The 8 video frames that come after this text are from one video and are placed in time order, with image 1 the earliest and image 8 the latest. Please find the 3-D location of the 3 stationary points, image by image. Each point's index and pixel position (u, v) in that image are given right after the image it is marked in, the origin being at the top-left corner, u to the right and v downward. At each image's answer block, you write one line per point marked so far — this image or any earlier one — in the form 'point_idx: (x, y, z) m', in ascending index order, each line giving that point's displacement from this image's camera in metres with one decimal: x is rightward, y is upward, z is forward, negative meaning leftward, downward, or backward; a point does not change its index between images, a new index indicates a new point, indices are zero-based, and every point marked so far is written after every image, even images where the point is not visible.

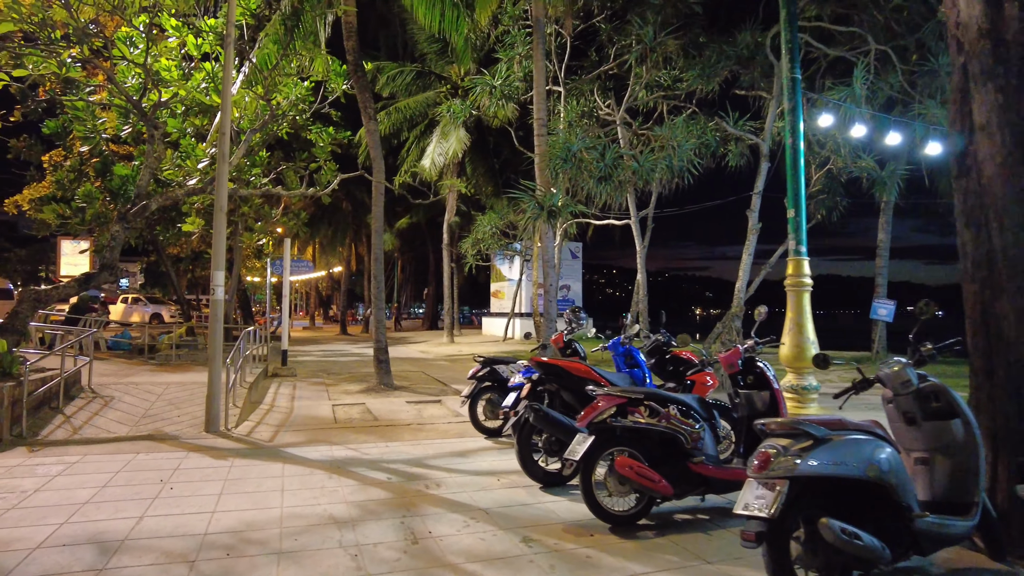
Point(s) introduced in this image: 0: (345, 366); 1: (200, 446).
0: (-4.1, -1.9, +16.3) m
1: (-3.2, -1.6, +6.9) m
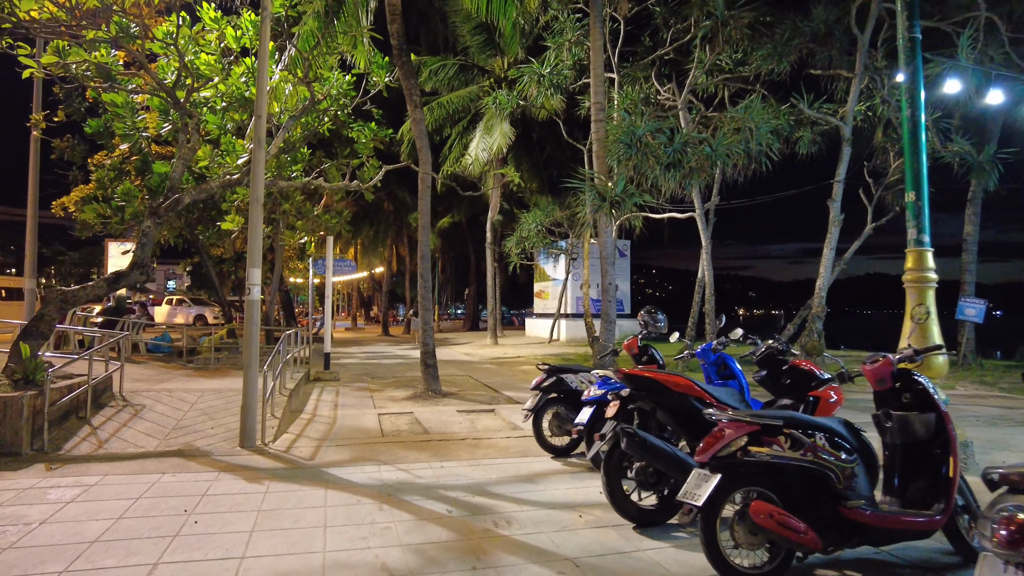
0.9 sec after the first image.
0: (-2.9, -1.9, +15.6) m
1: (-2.5, -1.6, +6.1) m
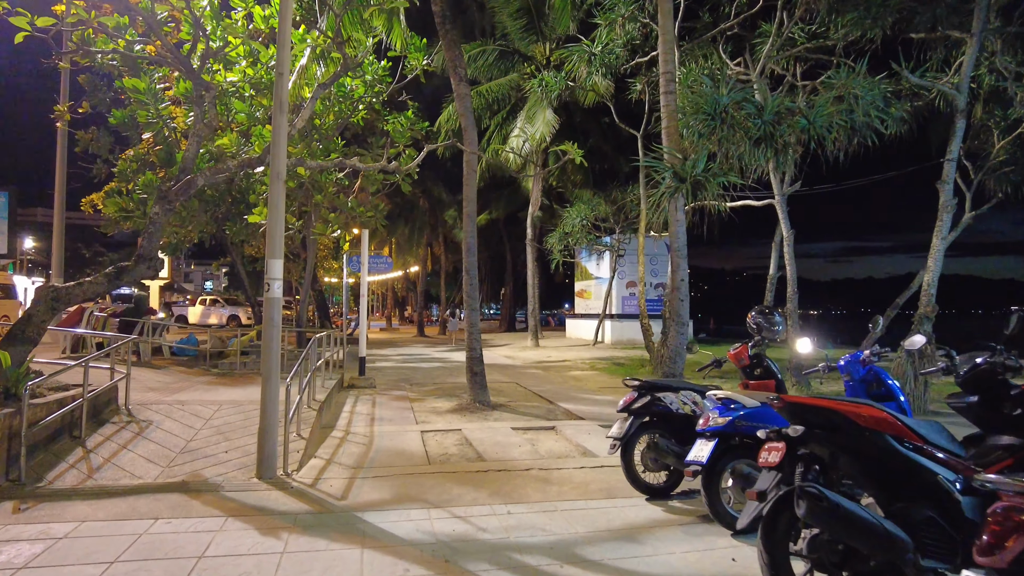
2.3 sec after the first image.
0: (-1.8, -1.8, +14.4) m
1: (-1.9, -1.6, +4.9) m
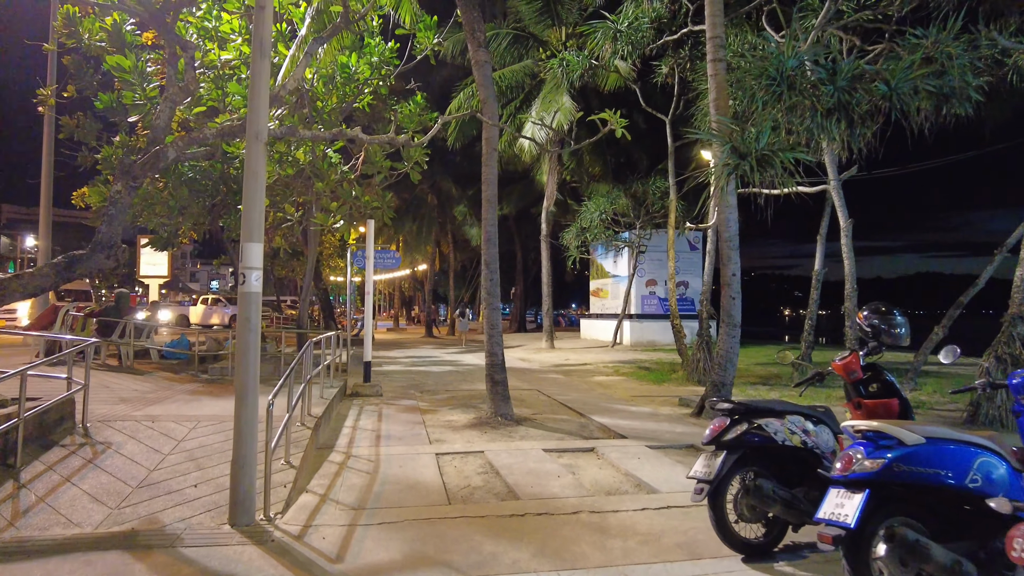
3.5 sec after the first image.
0: (-1.4, -1.8, +13.1) m
1: (-1.6, -1.5, +3.6) m
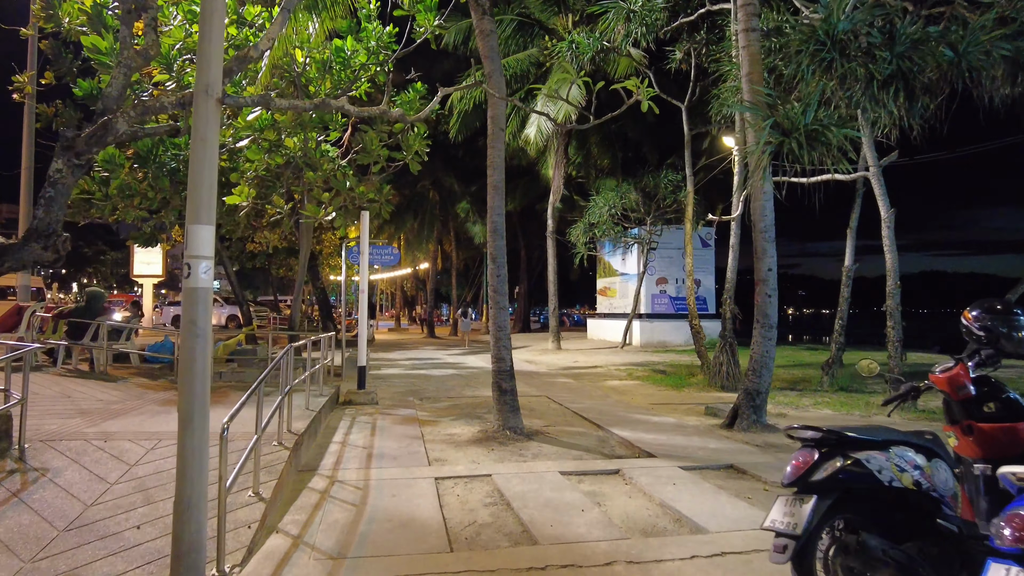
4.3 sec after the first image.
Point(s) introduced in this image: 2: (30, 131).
0: (-1.3, -1.8, +12.2) m
1: (-1.6, -1.5, +2.7) m
2: (-11.1, +3.6, +15.4) m
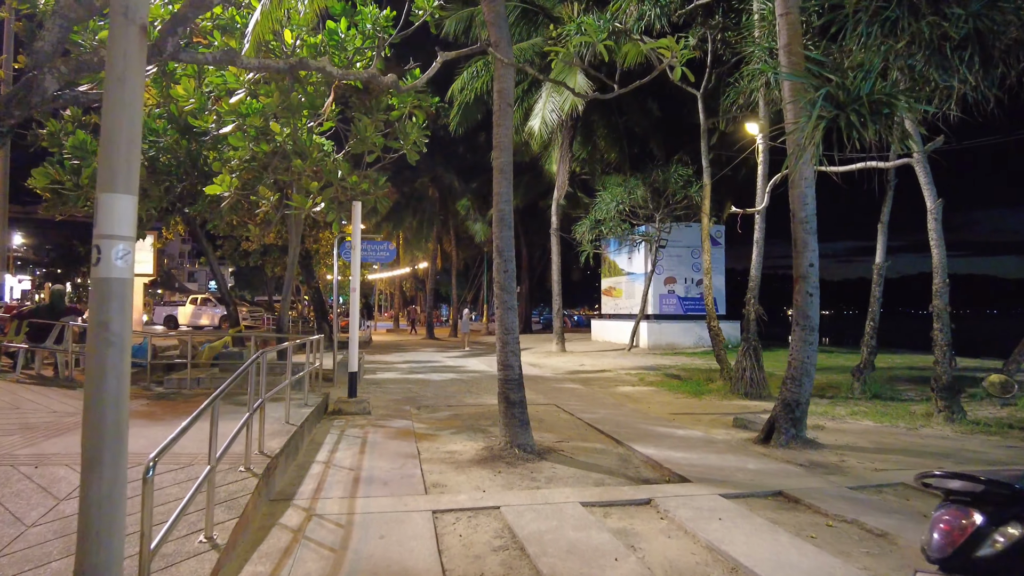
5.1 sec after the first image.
0: (-1.2, -1.7, +11.3) m
1: (-1.5, -1.4, +1.8) m
2: (-11.0, +3.6, +14.5) m
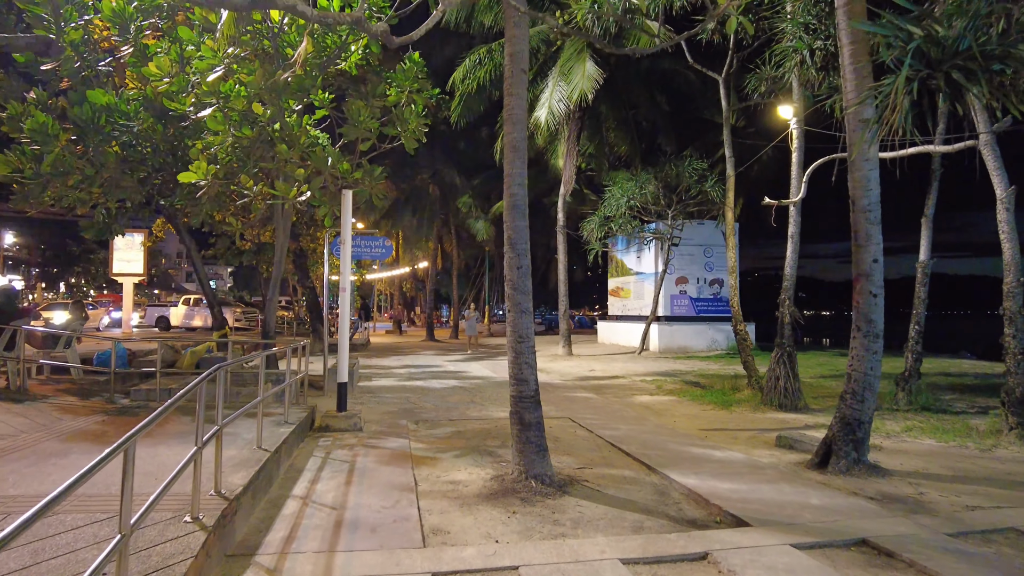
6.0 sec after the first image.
0: (-1.1, -1.7, +10.2) m
1: (-1.3, -1.4, +0.7) m
2: (-10.9, +3.6, +13.5) m
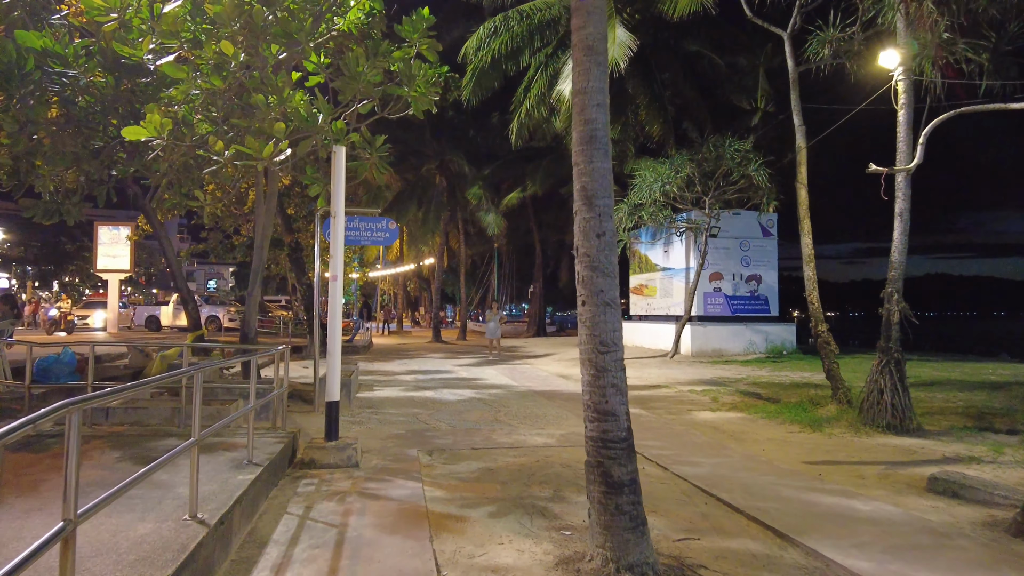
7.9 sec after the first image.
0: (-0.6, -1.6, +8.2) m
1: (-1.0, -1.3, -1.3) m
2: (-10.4, +3.8, +11.5) m
